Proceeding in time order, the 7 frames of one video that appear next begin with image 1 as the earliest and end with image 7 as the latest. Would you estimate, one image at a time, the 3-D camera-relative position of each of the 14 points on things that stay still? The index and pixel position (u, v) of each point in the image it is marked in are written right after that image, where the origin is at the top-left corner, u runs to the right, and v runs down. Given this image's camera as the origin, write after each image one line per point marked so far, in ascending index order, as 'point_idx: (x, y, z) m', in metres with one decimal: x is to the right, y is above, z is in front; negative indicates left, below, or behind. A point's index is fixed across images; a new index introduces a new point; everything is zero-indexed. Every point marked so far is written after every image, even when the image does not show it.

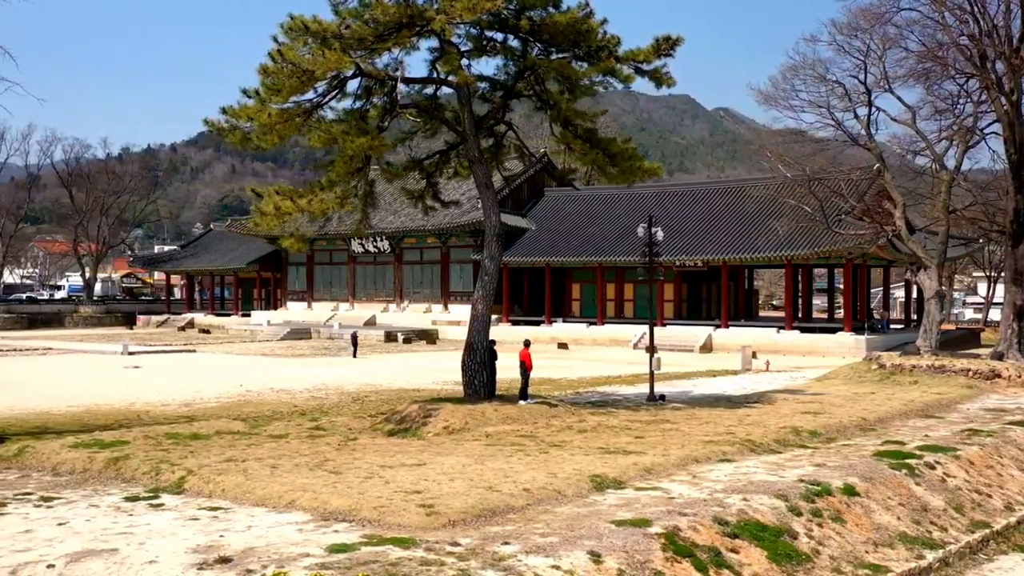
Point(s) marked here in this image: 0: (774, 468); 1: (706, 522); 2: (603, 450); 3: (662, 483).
0: (+2.8, -1.9, +9.3) m
1: (+1.6, -1.9, +7.1) m
2: (+1.1, -1.8, +10.1) m
3: (+1.4, -1.8, +8.5) m
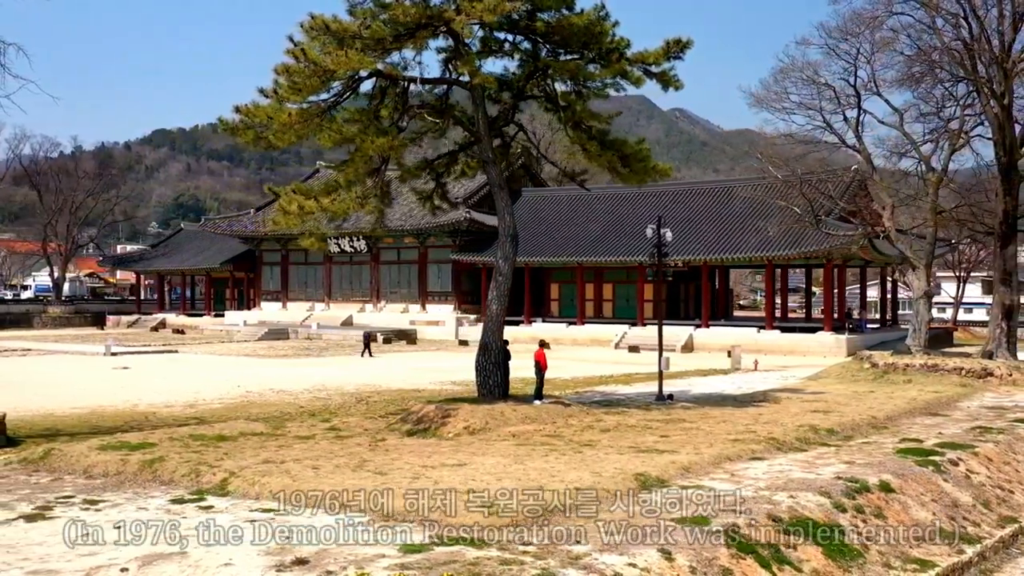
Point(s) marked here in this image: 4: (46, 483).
0: (+3.1, -1.9, +9.5) m
1: (+2.0, -1.9, +7.2) m
2: (+1.4, -1.8, +10.2) m
3: (+1.8, -1.8, +8.5) m
4: (-4.5, -1.9, +8.8) m
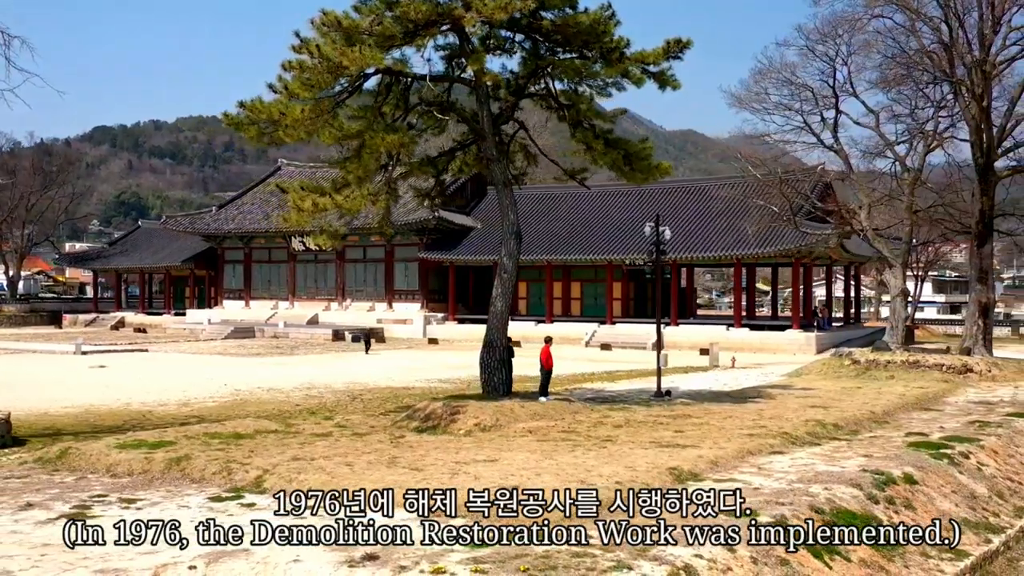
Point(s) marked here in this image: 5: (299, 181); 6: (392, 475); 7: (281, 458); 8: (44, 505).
0: (+3.4, -1.9, +9.6) m
1: (+2.4, -1.8, +7.3) m
2: (+1.7, -1.8, +10.3) m
3: (+2.2, -1.8, +8.7) m
4: (-4.2, -1.9, +8.7) m
5: (-3.2, +1.6, +13.7) m
6: (-1.1, -1.7, +8.3) m
7: (-2.3, -1.7, +9.0) m
8: (-4.0, -1.9, +7.7) m
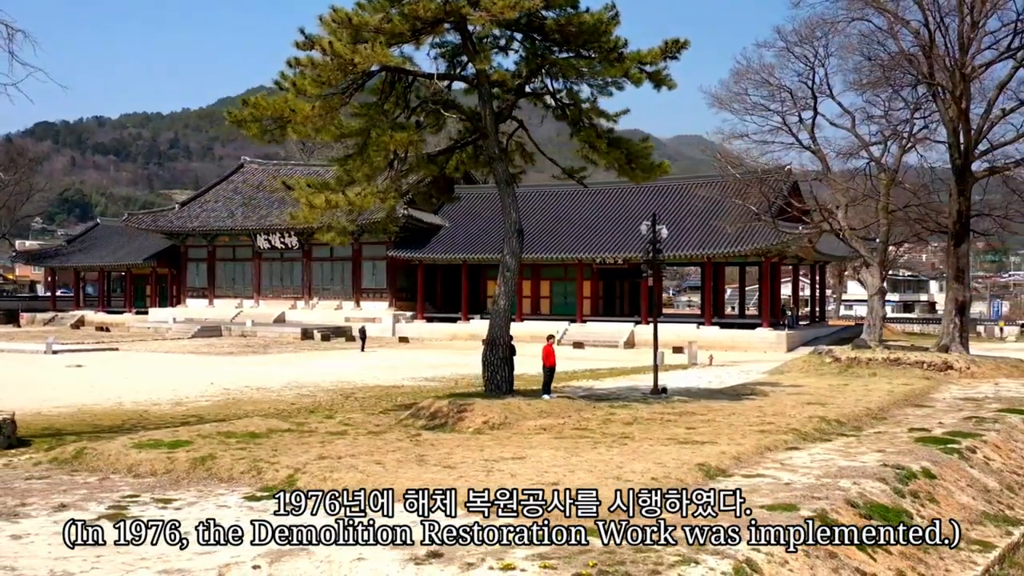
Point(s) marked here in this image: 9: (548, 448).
0: (+3.7, -1.8, +9.8) m
1: (+2.8, -1.8, +7.5) m
2: (+1.9, -1.8, +10.4) m
3: (+2.5, -1.8, +8.8) m
4: (-3.9, -1.9, +8.5) m
5: (-3.1, +1.6, +13.6) m
6: (-0.8, -1.7, +8.3) m
7: (-2.0, -1.7, +9.0) m
8: (-3.7, -1.8, +7.6) m
9: (+0.4, -1.7, +9.8) m
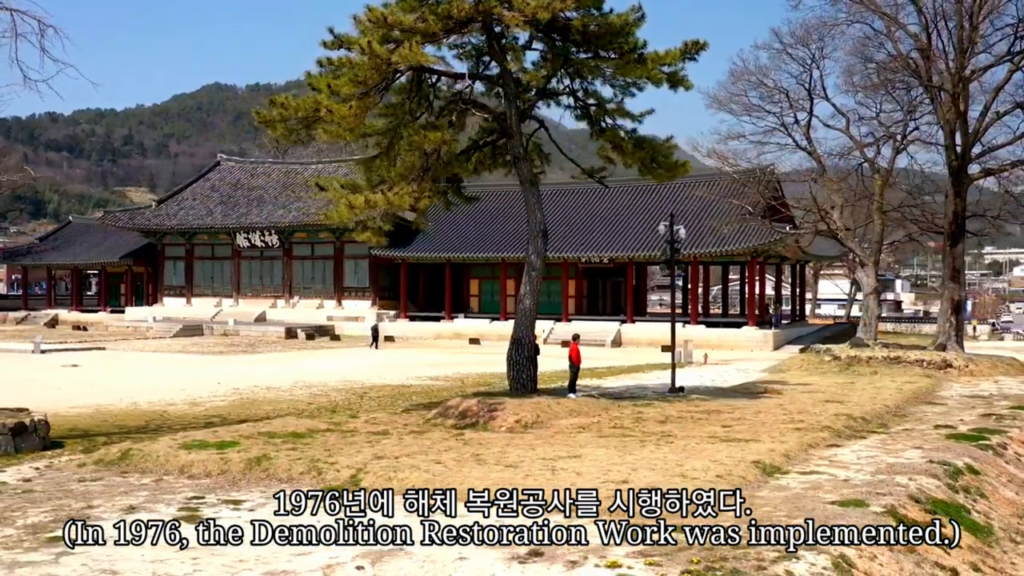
0: (+4.2, -1.8, +10.0) m
1: (+3.4, -1.8, +7.6) m
2: (+2.4, -1.8, +10.5) m
3: (+3.0, -1.8, +8.9) m
4: (-3.4, -1.9, +8.5) m
5: (-2.7, +1.7, +13.6) m
6: (-0.2, -1.7, +8.3) m
7: (-1.5, -1.7, +9.0) m
8: (-3.1, -1.8, +7.6) m
9: (+0.9, -1.7, +9.8) m
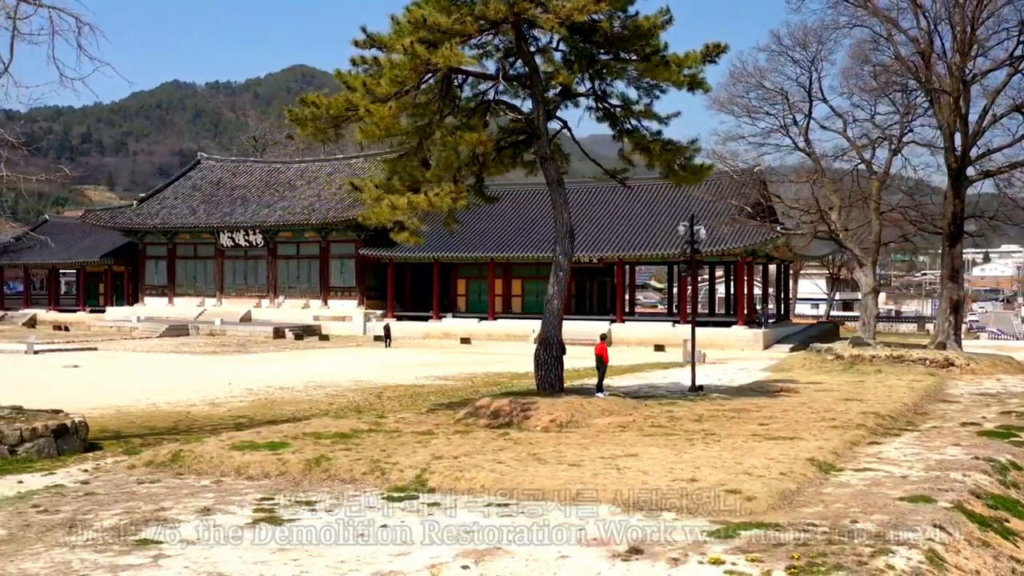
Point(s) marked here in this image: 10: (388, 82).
0: (+4.8, -1.8, +10.2) m
1: (+4.0, -1.8, +7.7) m
2: (+3.0, -1.8, +10.6) m
3: (+3.6, -1.8, +9.1) m
4: (-2.8, -1.9, +8.5) m
5: (-2.2, +1.6, +13.6) m
6: (+0.4, -1.7, +8.4) m
7: (-0.9, -1.7, +9.0) m
8: (-2.4, -1.8, +7.6) m
9: (+1.5, -1.7, +9.9) m
10: (-1.8, +2.9, +12.5) m
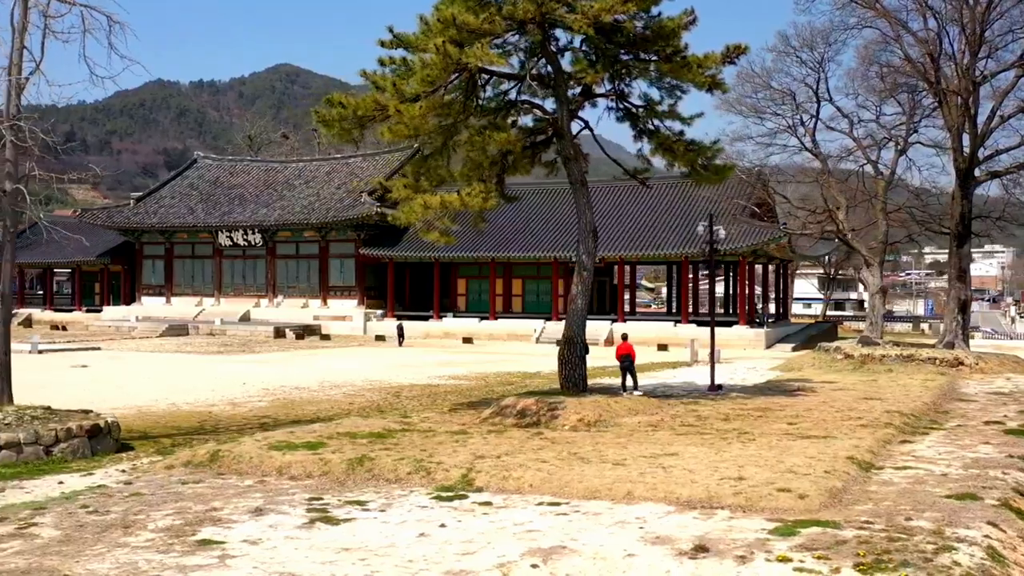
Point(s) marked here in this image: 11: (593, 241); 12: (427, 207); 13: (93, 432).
0: (+5.2, -1.8, +10.2) m
1: (+4.4, -1.8, +7.8) m
2: (+3.4, -1.8, +10.7) m
3: (+4.0, -1.8, +9.1) m
4: (-2.4, -1.9, +8.5) m
5: (-1.9, +1.7, +13.6) m
6: (+0.8, -1.7, +8.4) m
7: (-0.5, -1.7, +9.0) m
8: (-2.0, -1.8, +7.6) m
9: (+1.9, -1.7, +10.0) m
10: (-1.4, +2.9, +12.5) m
11: (+1.3, +0.8, +14.7) m
12: (-1.3, +1.2, +12.9) m
13: (-4.9, -1.7, +10.6) m
